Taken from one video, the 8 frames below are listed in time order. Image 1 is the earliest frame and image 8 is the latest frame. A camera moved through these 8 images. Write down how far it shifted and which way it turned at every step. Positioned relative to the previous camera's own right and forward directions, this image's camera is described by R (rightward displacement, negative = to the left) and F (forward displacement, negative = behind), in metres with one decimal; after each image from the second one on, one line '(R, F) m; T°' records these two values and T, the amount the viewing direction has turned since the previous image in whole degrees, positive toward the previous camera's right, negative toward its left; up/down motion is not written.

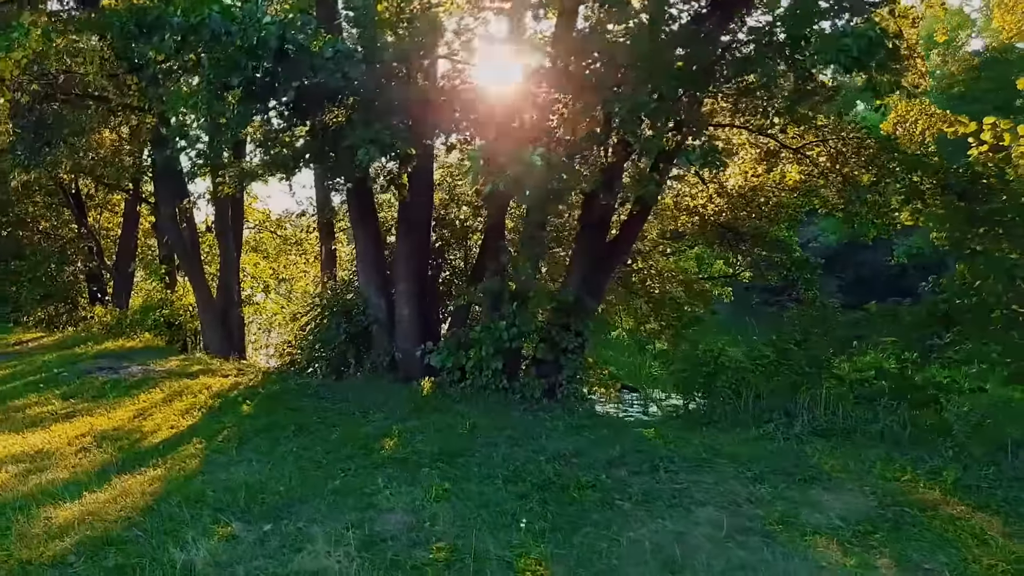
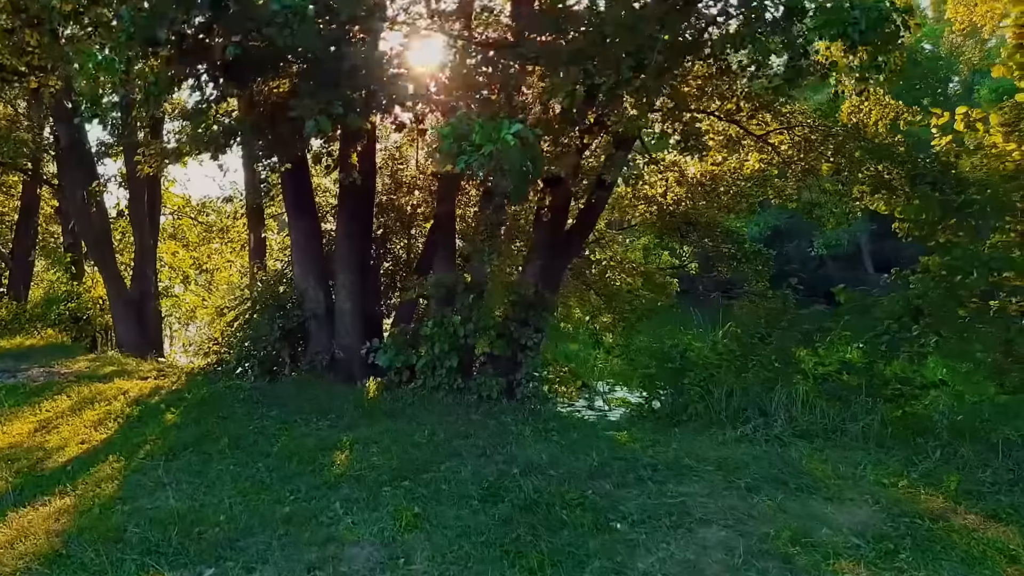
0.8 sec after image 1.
(-0.3, +0.6) m; +5°
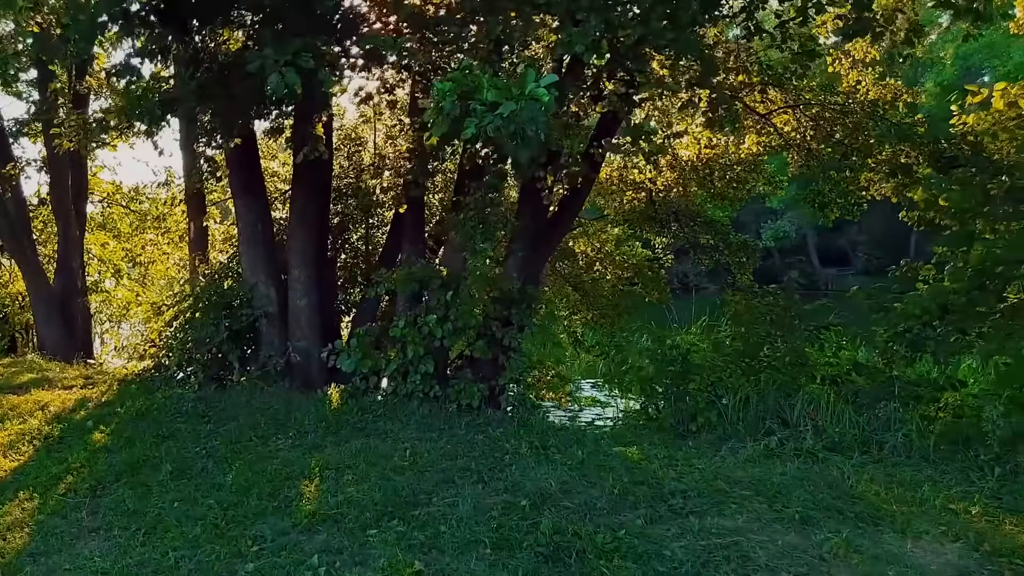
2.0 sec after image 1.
(-0.3, +0.8) m; +4°
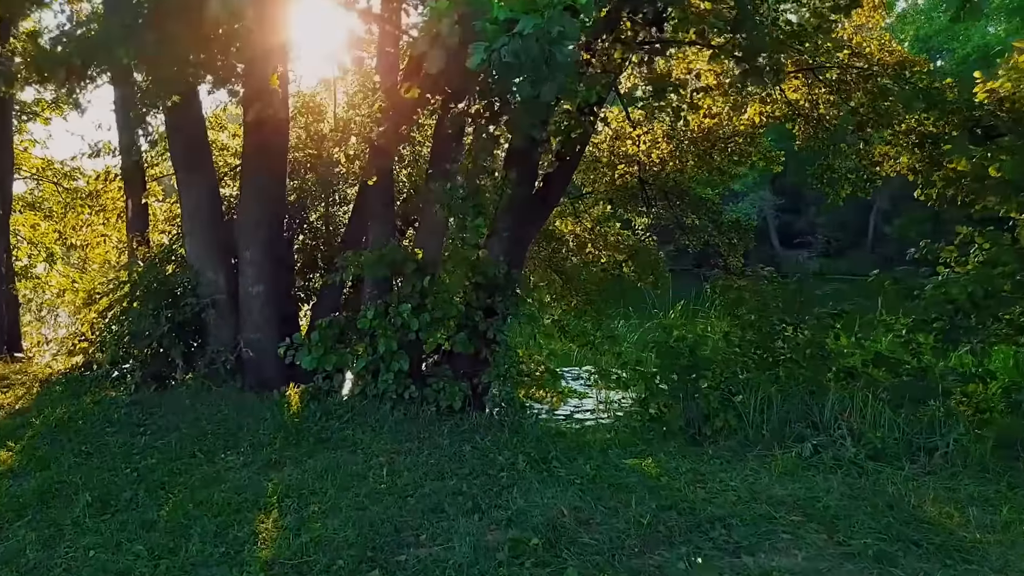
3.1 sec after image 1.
(-0.2, +0.8) m; +3°
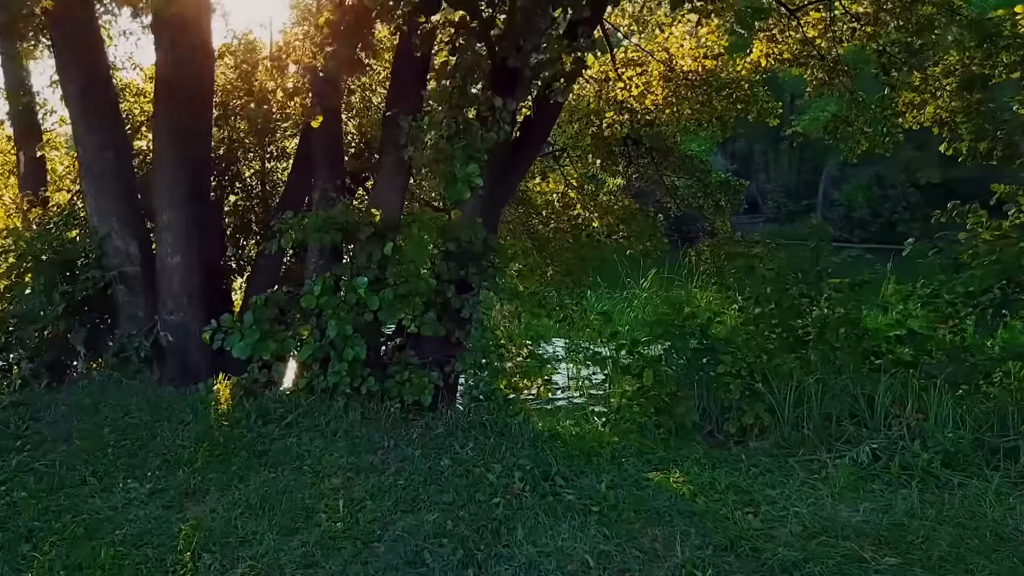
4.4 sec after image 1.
(-0.2, +1.0) m; +4°
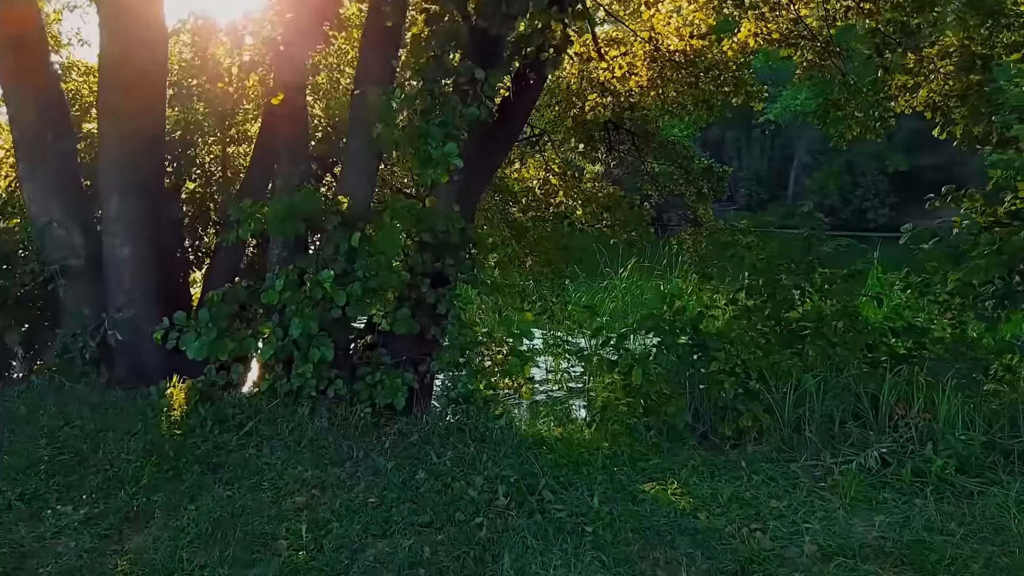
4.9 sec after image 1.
(0.0, +0.3) m; +2°
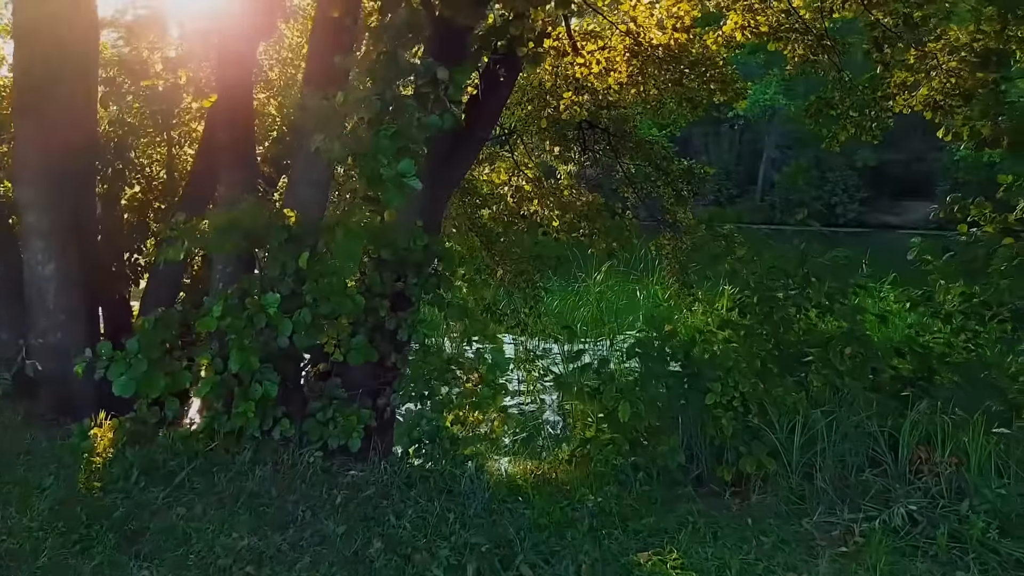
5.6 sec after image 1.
(0.0, +0.5) m; +2°
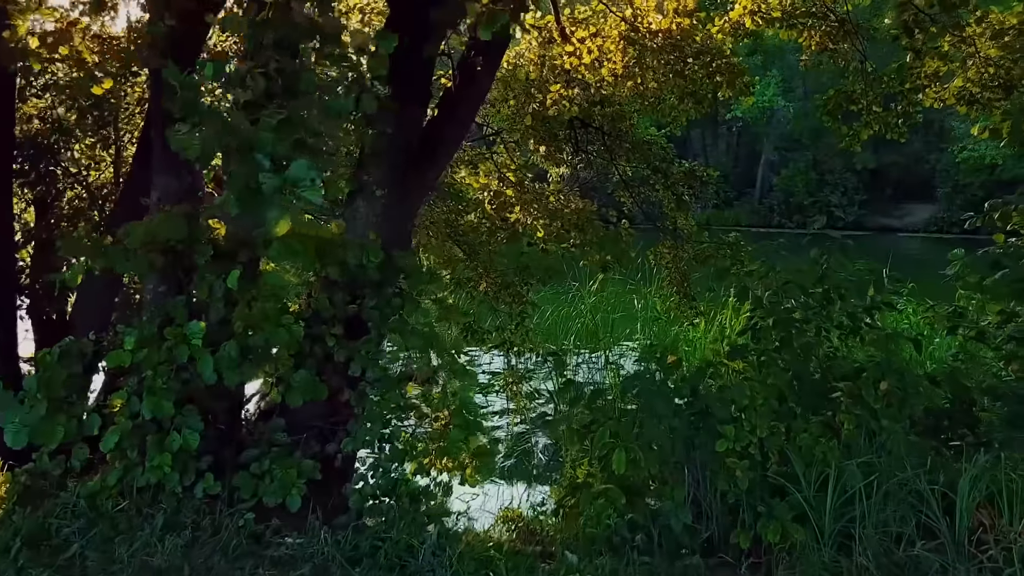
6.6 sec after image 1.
(+0.1, +0.6) m; 0°
